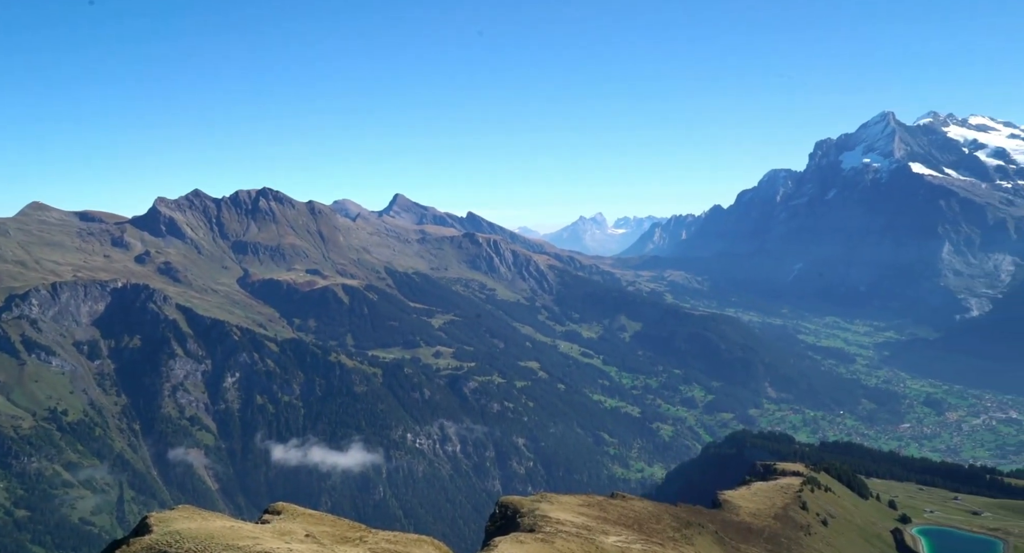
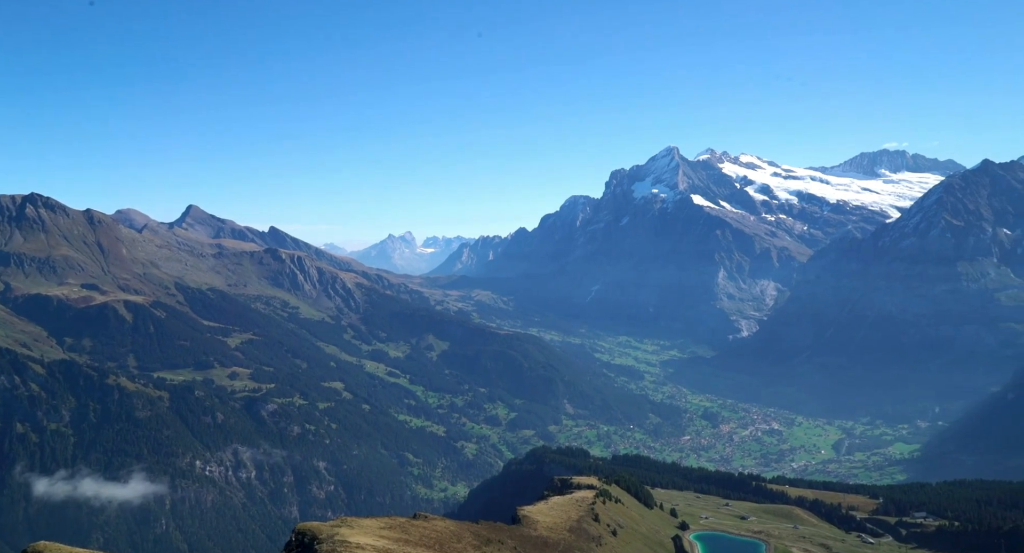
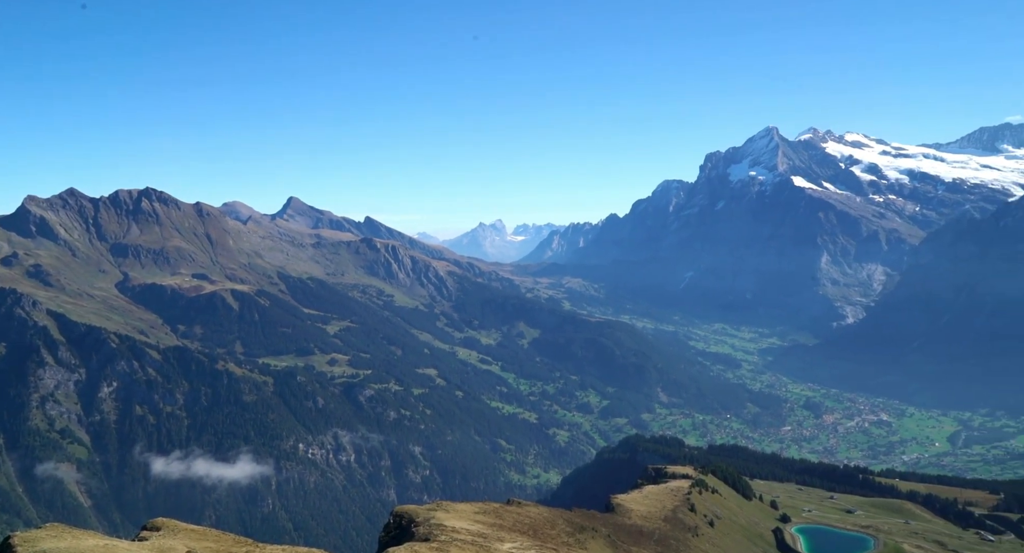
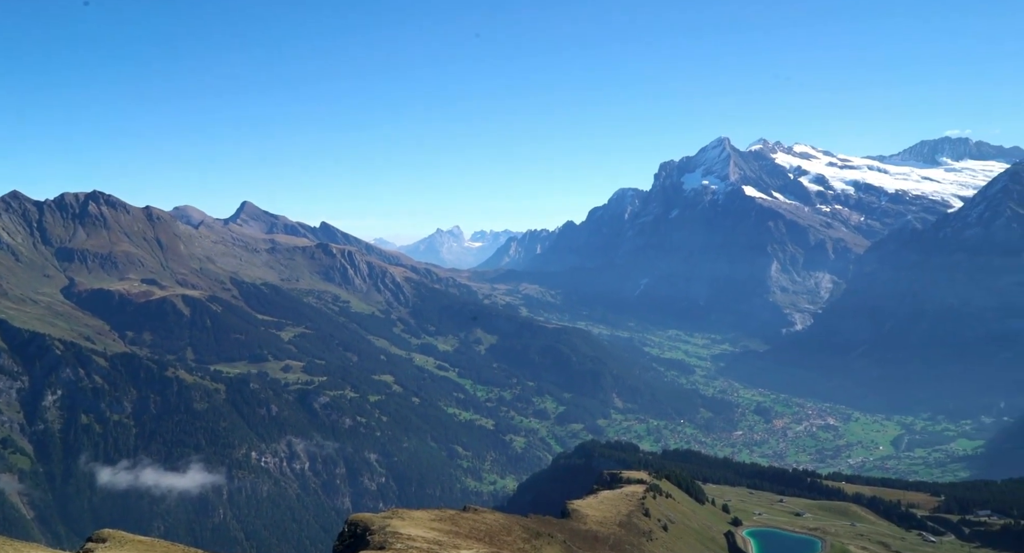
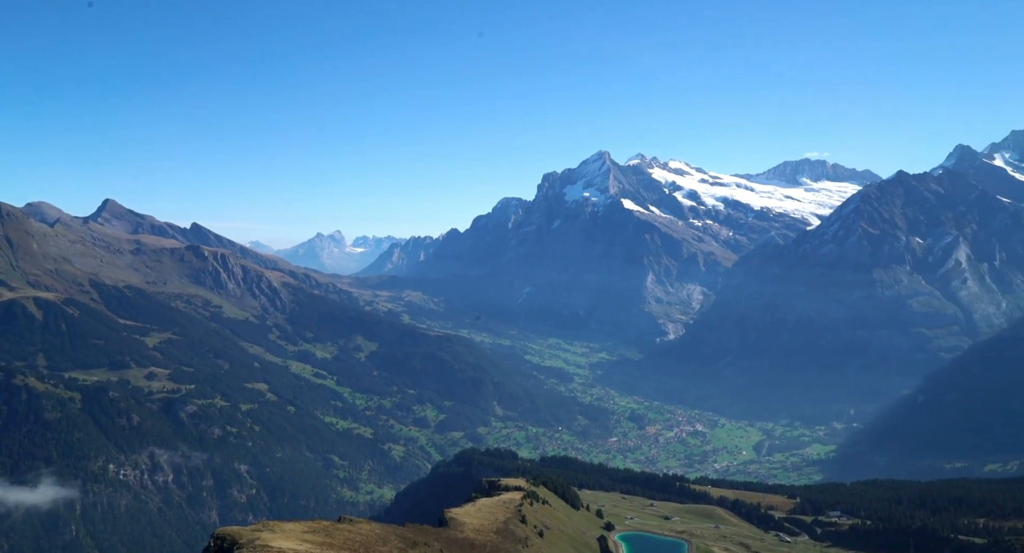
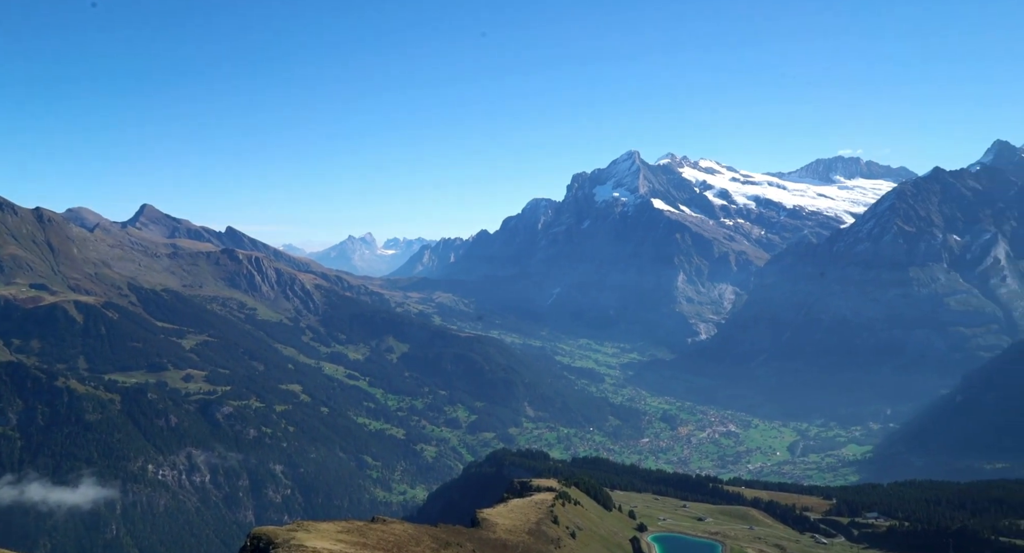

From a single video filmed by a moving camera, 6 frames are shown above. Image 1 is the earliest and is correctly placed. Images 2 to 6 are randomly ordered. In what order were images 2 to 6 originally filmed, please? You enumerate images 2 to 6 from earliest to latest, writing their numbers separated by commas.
3, 4, 2, 6, 5
